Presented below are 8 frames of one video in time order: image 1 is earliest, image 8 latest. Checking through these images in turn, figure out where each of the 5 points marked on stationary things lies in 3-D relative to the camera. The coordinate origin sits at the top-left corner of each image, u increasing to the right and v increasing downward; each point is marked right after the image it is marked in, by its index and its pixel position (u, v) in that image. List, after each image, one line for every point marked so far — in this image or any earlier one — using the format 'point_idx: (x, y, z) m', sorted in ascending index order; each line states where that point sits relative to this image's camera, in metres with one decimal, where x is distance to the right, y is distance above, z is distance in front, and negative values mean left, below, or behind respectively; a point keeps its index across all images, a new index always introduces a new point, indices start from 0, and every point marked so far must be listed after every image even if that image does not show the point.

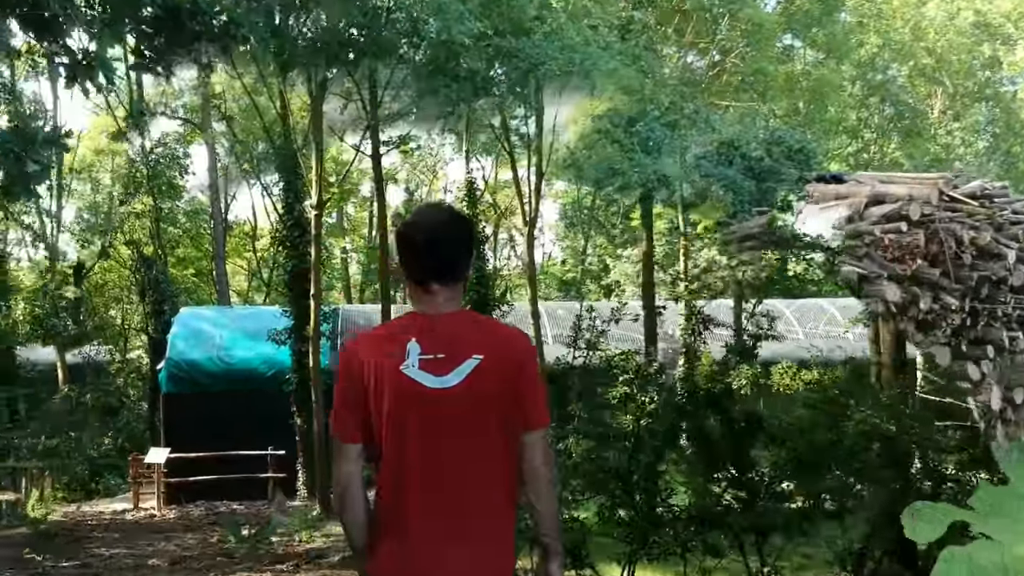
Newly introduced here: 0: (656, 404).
0: (+0.9, -0.7, +5.2) m
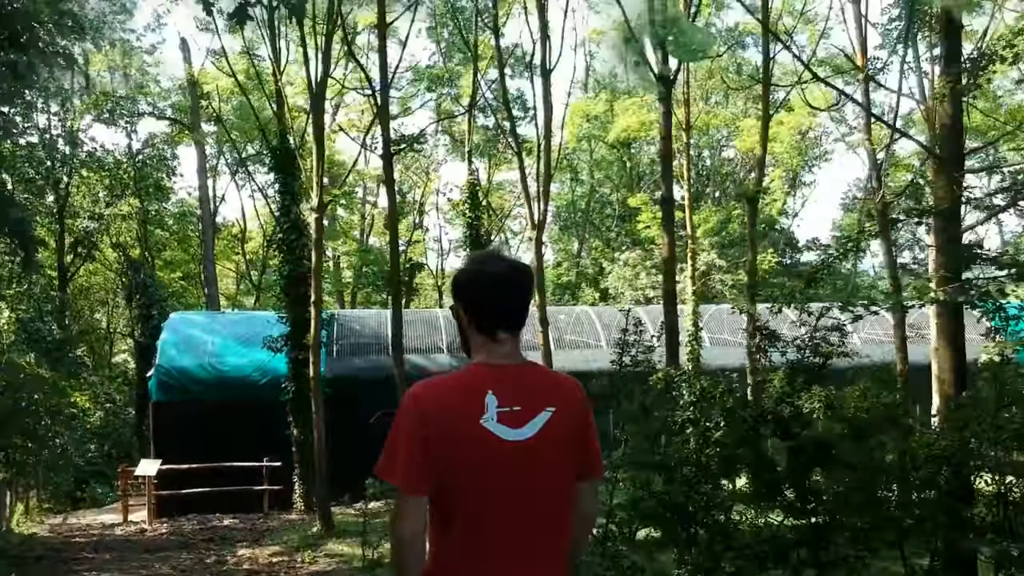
0: (+1.1, -0.8, +4.8) m
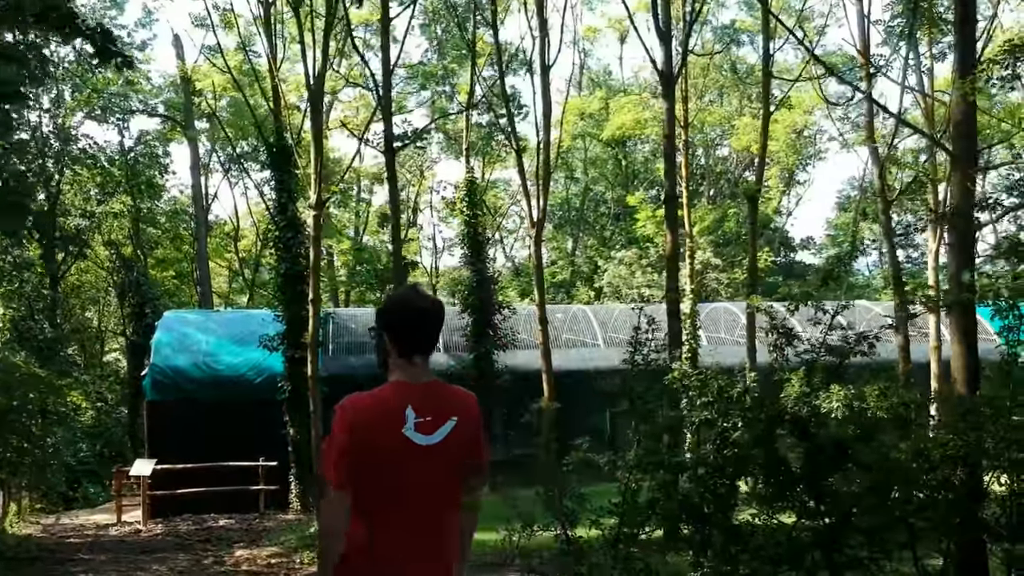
0: (+1.2, -0.7, +4.7) m
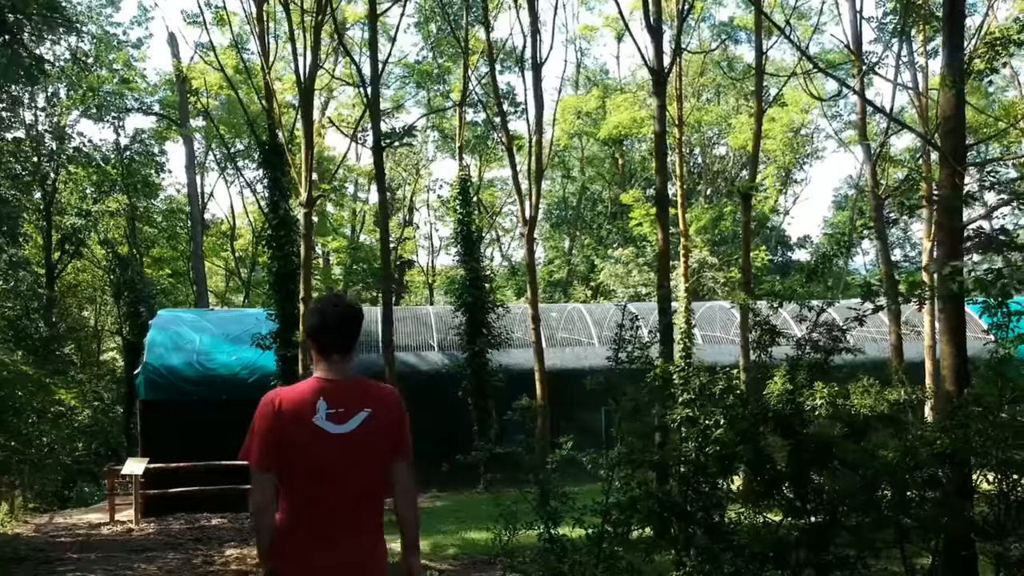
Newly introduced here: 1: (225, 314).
0: (+1.1, -0.7, +4.7) m
1: (-5.5, -0.5, +17.4) m
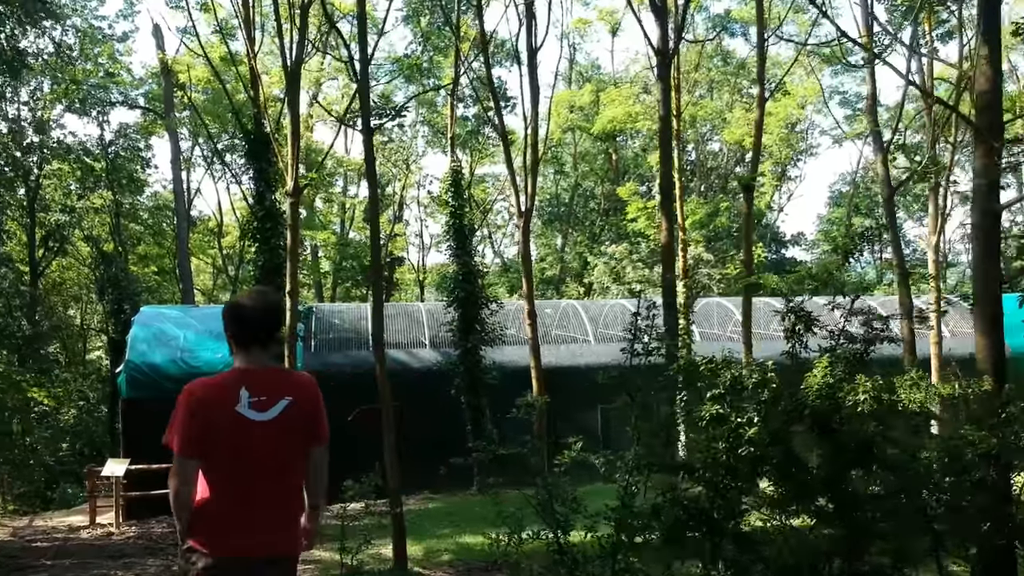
0: (+1.1, -0.7, +4.3) m
1: (-5.6, -0.4, +16.9) m
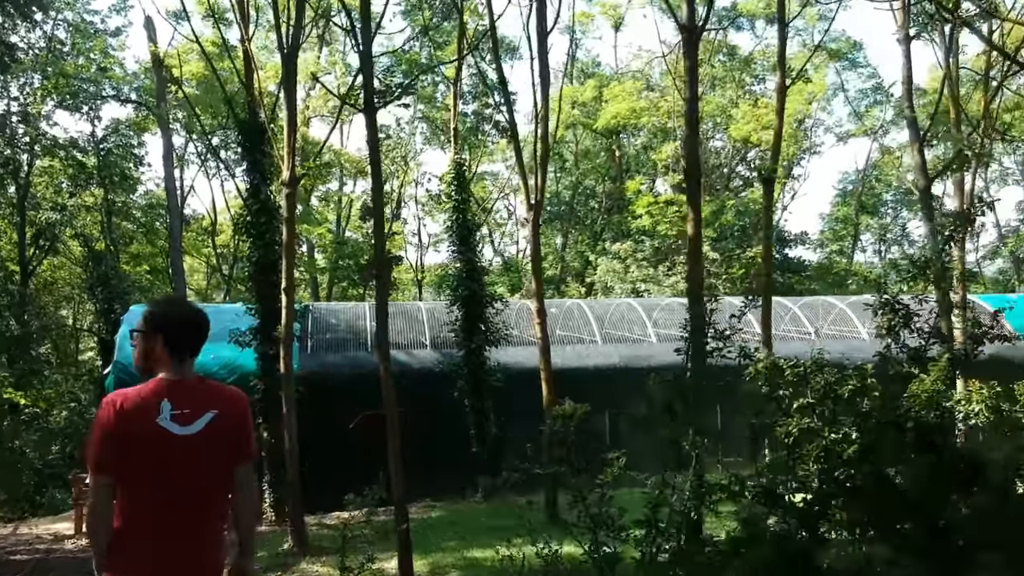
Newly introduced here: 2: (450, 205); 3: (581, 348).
0: (+1.2, -0.6, +3.7) m
1: (-5.5, -0.4, +16.3) m
2: (-1.1, +1.4, +15.9) m
3: (+1.3, -1.1, +16.6) m
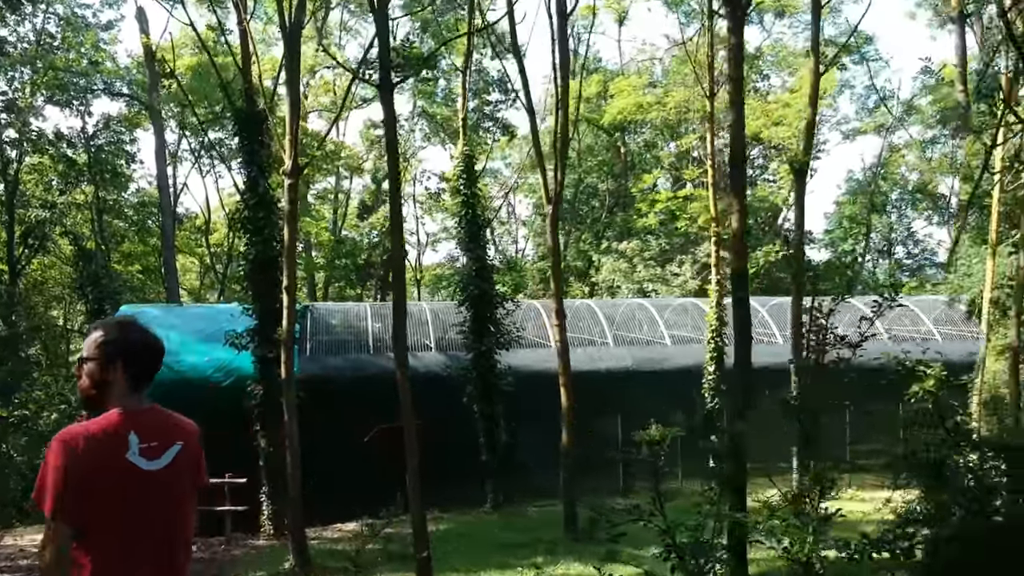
0: (+1.5, -0.6, +3.0) m
1: (-5.4, -0.4, +15.6) m
2: (-0.9, +1.4, +15.2) m
3: (+1.4, -1.1, +15.9) m
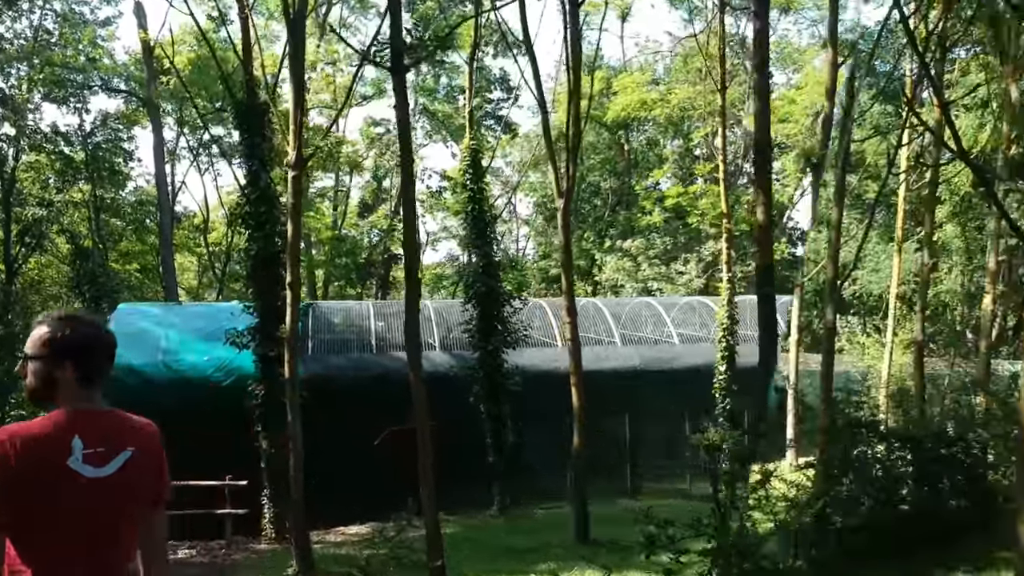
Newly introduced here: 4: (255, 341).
0: (+1.6, -0.6, +2.7) m
1: (-5.3, -0.3, +15.3) m
2: (-0.9, +1.5, +14.9) m
3: (+1.5, -1.1, +15.6) m
4: (-3.5, -0.7, +12.3) m
